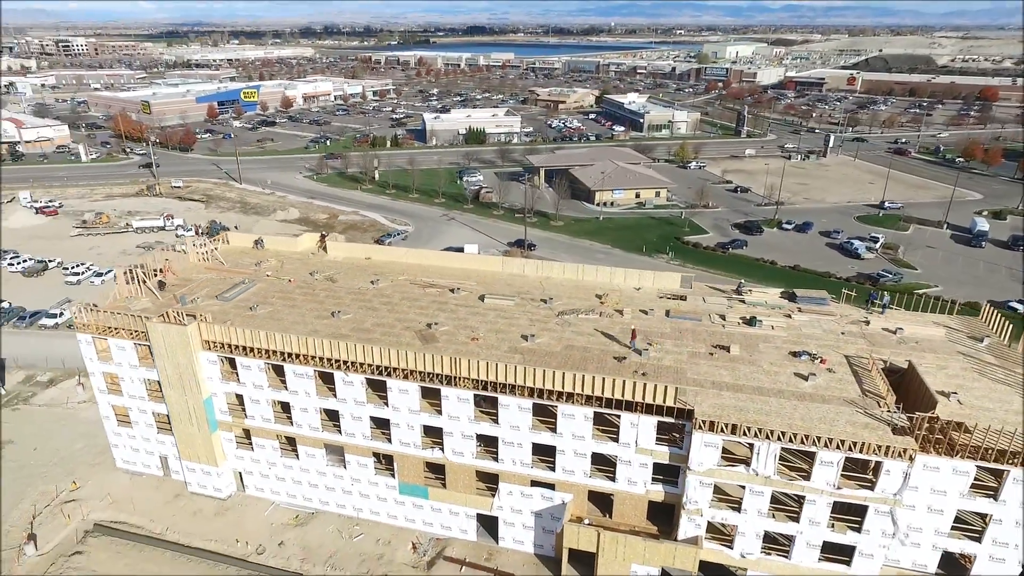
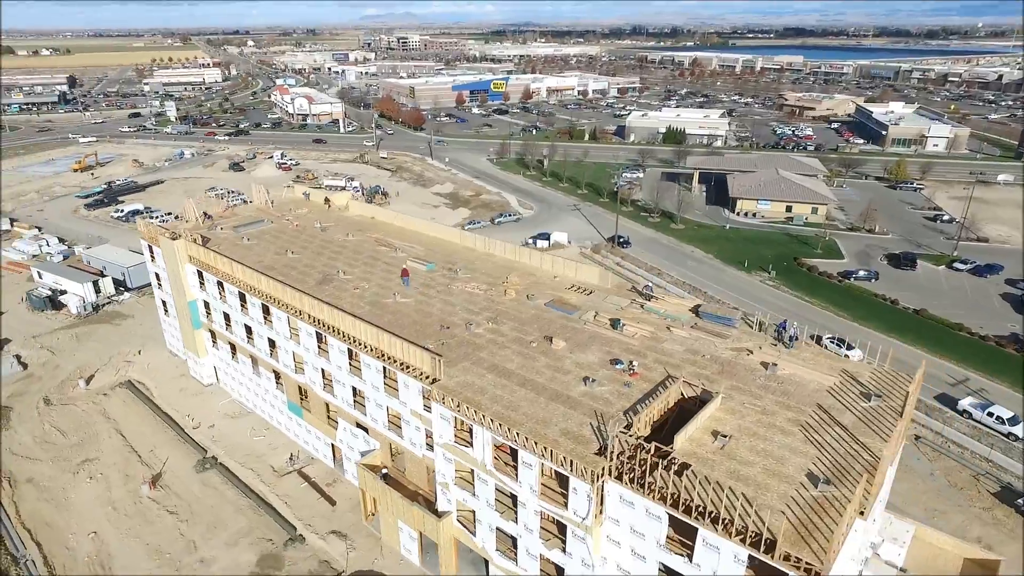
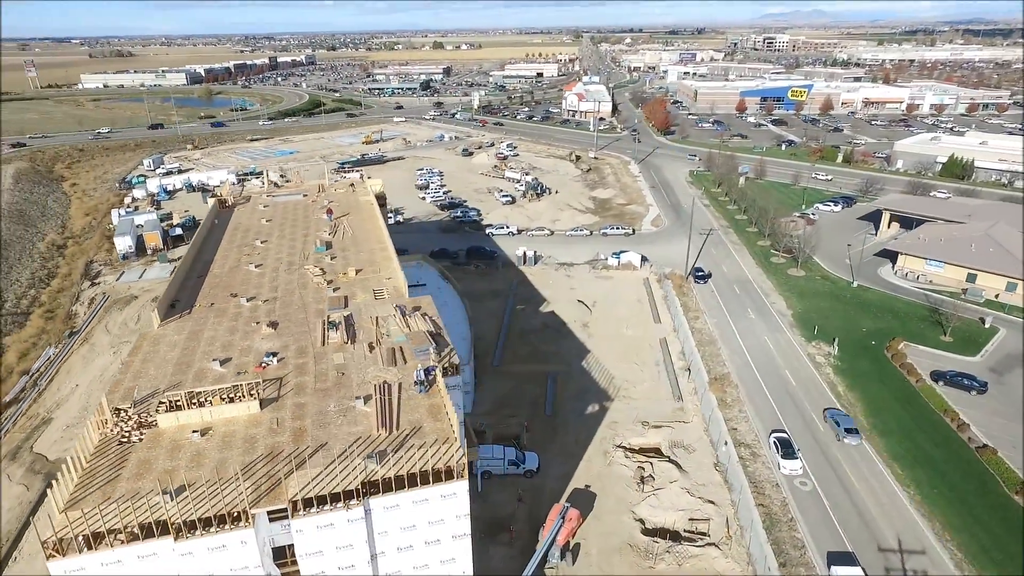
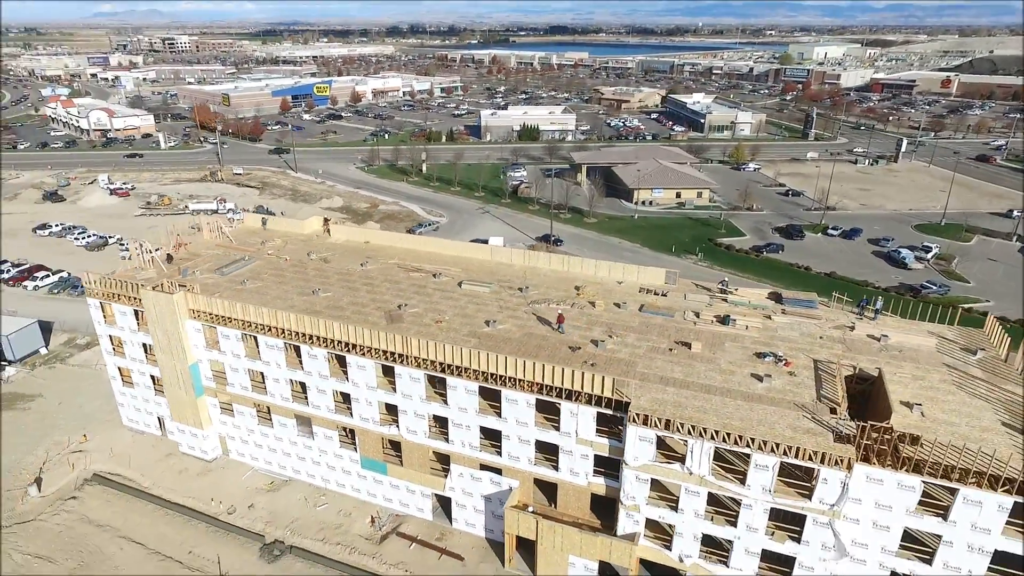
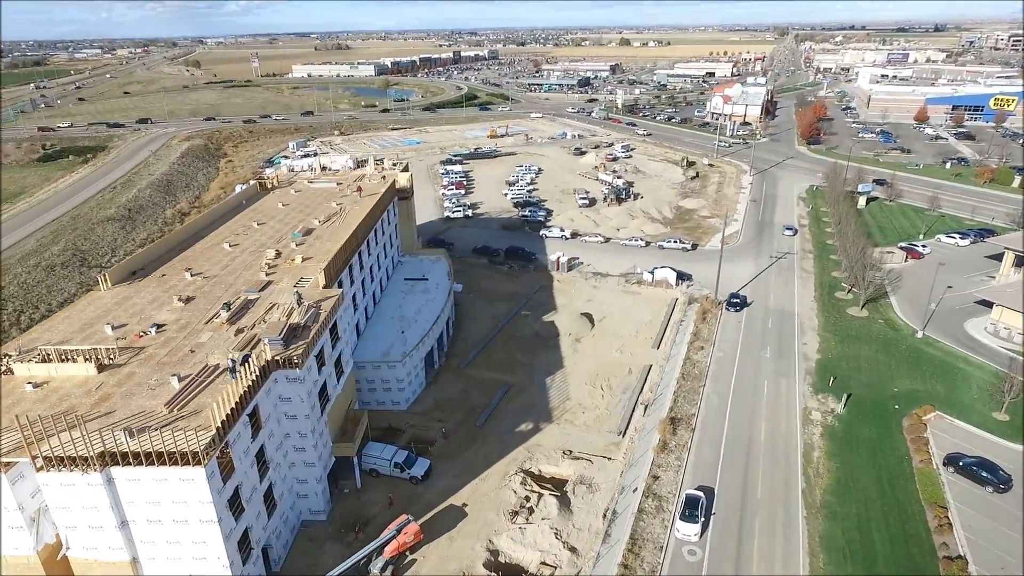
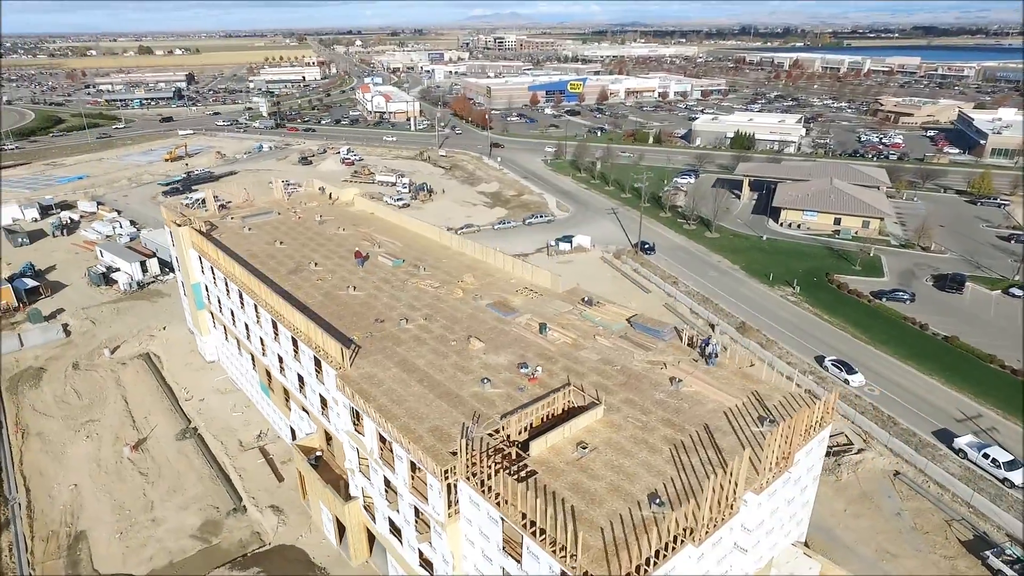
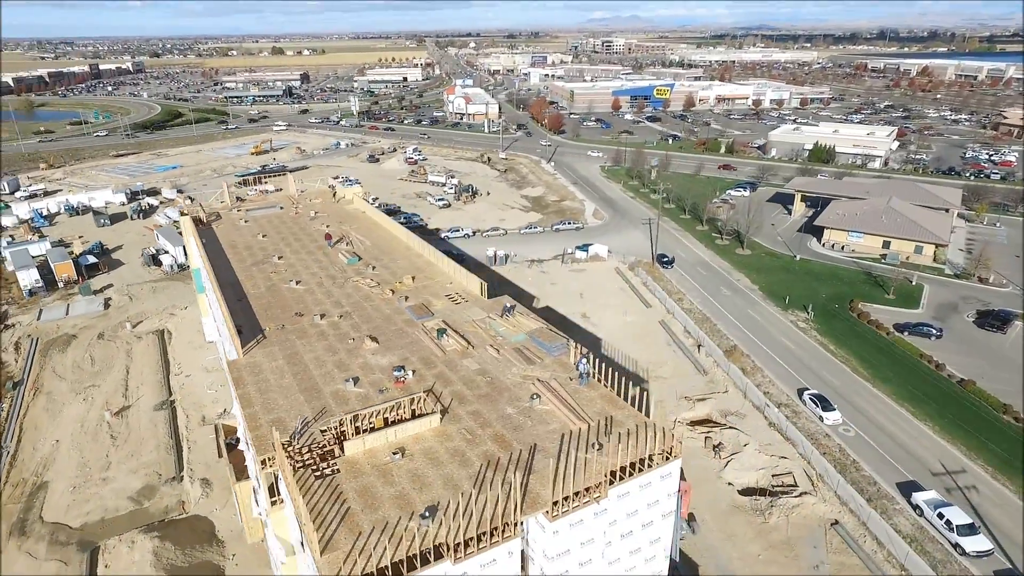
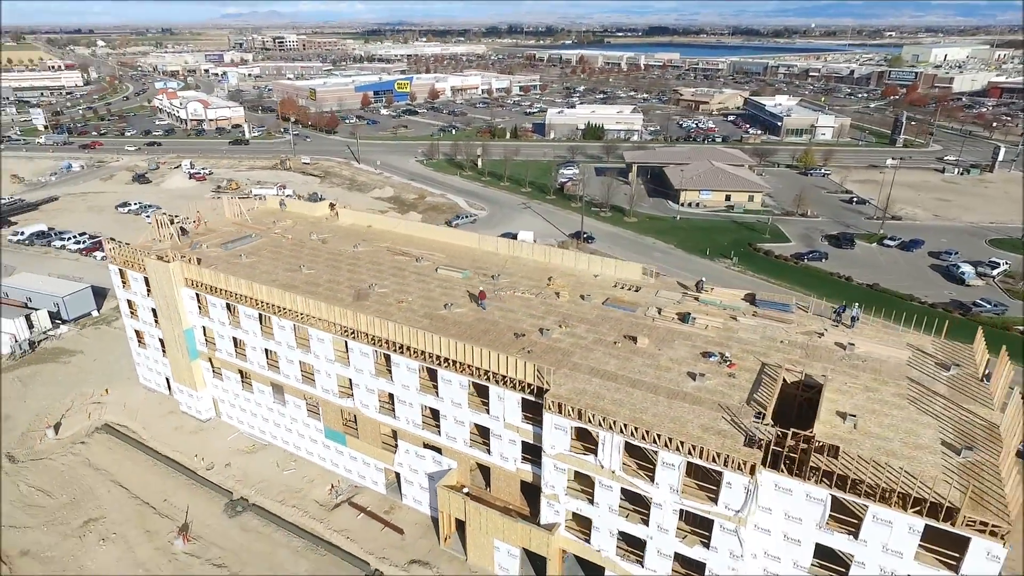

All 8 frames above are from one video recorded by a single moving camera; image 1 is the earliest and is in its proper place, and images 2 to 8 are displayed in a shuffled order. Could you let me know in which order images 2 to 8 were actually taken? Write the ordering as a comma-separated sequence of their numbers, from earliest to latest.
4, 8, 2, 6, 7, 3, 5
